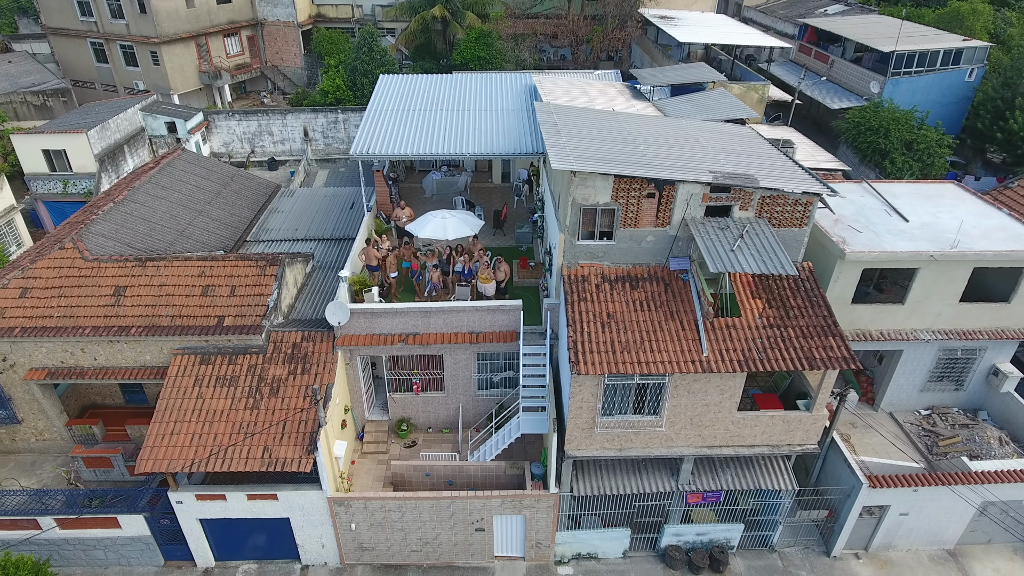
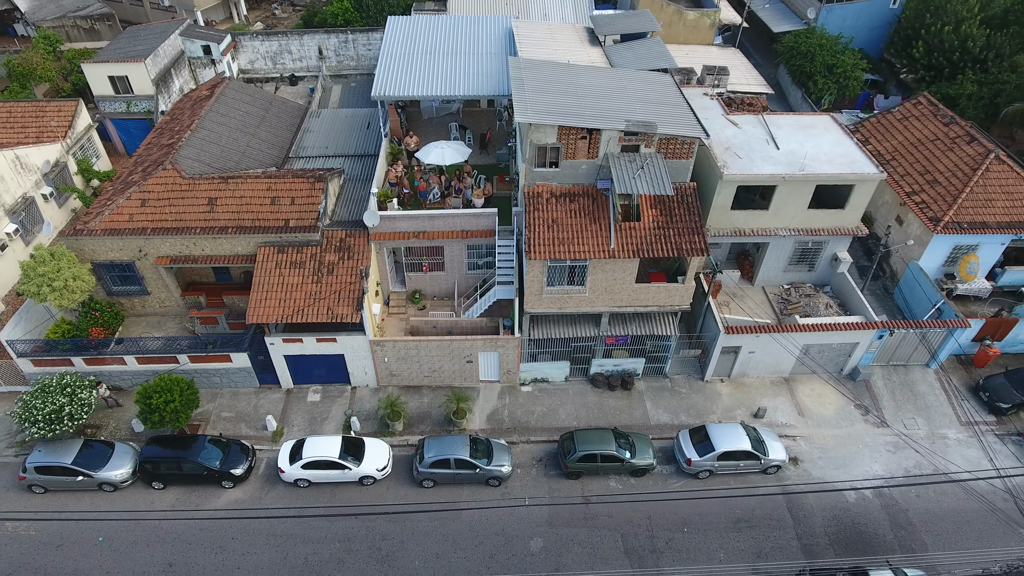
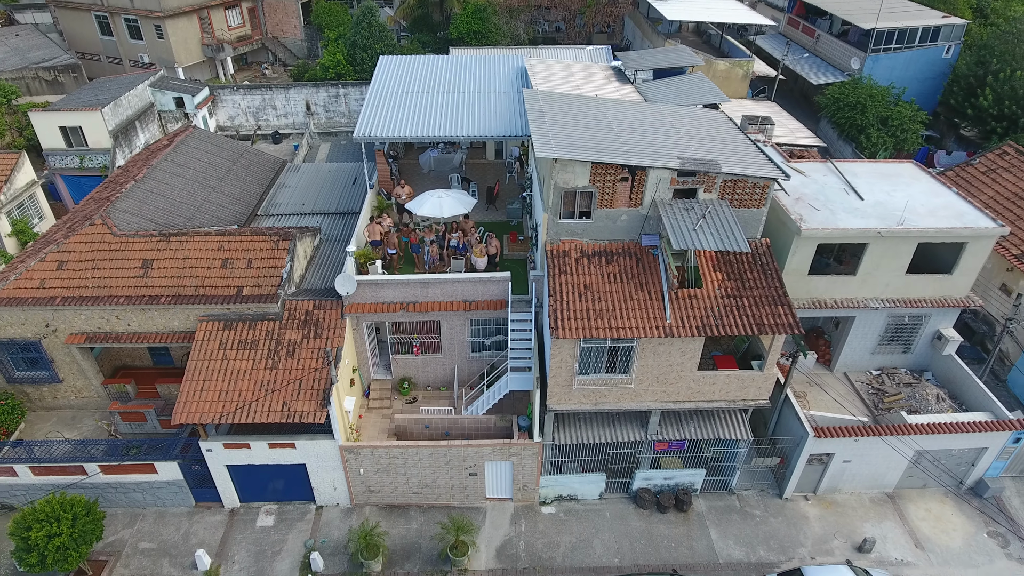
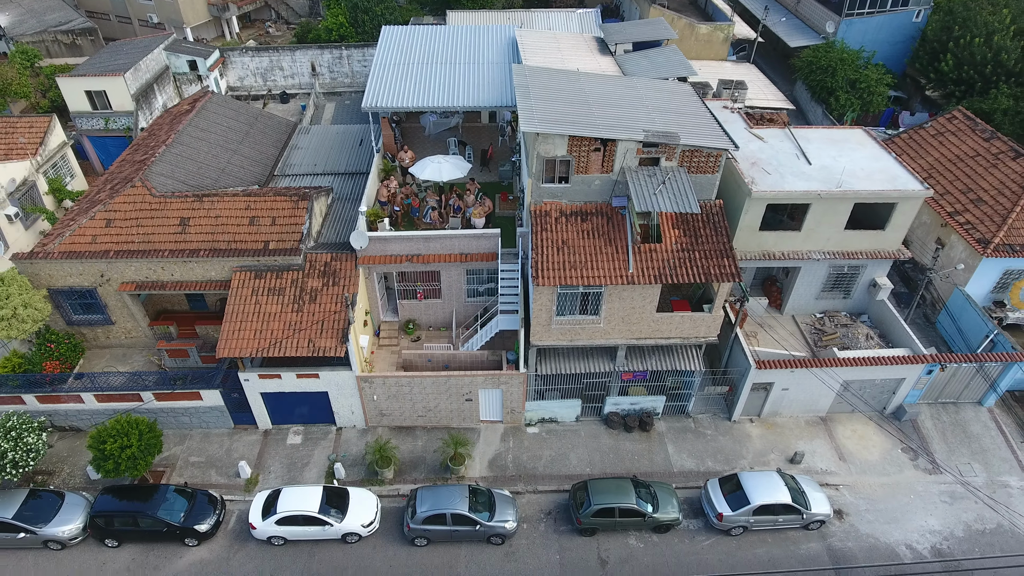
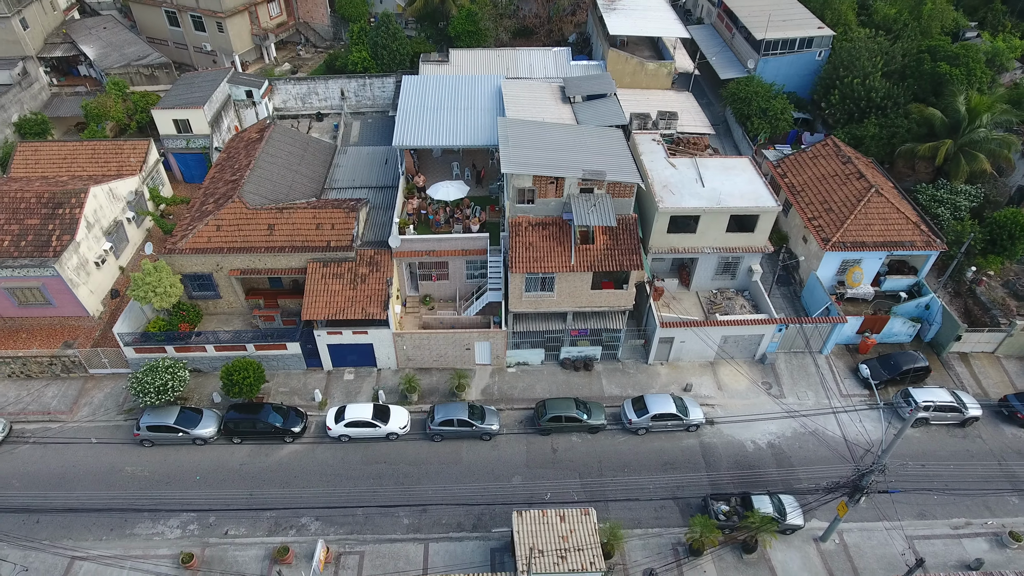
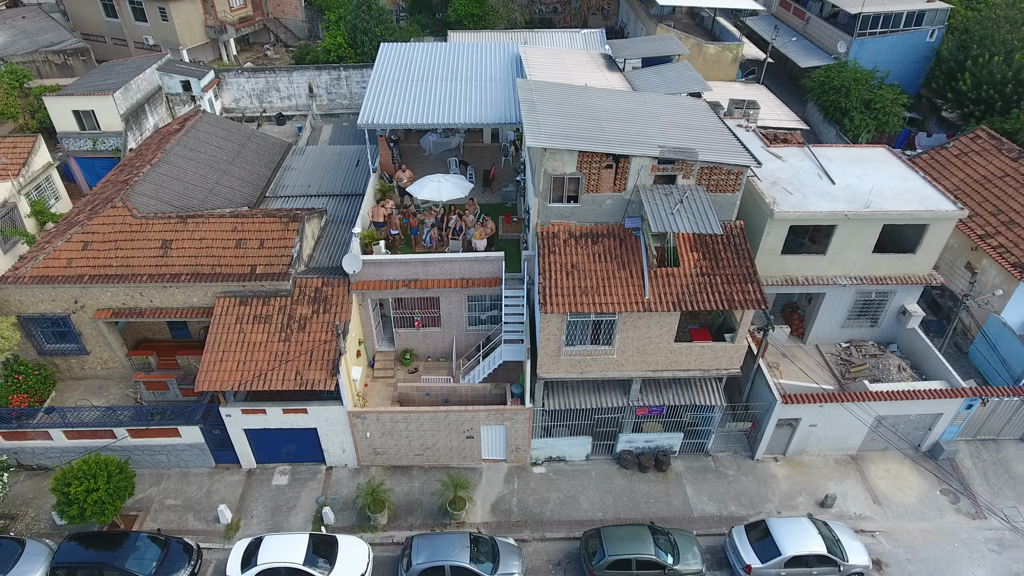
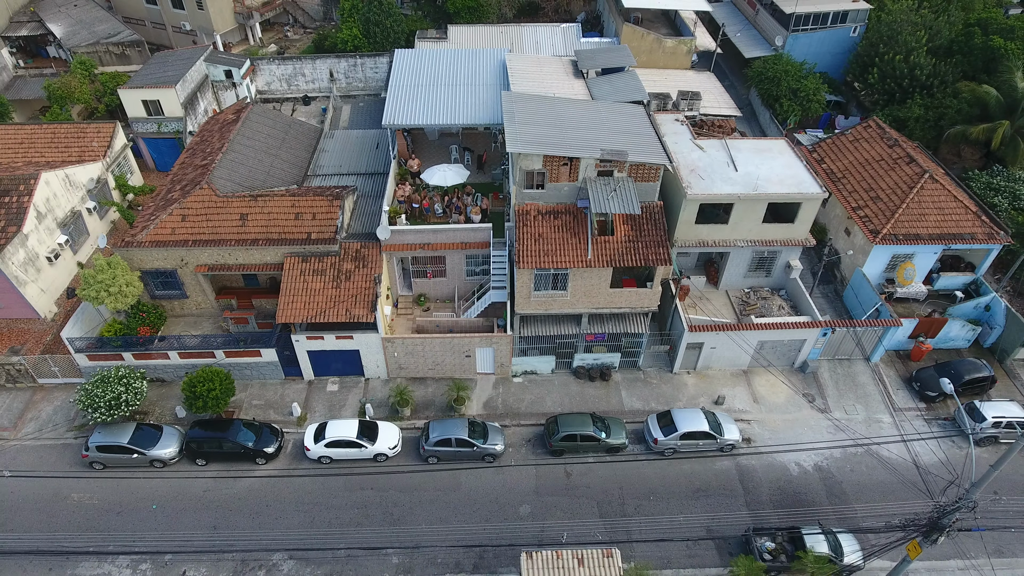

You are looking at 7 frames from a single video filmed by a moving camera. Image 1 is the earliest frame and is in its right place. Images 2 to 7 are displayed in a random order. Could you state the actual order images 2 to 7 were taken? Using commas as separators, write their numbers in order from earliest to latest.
3, 6, 4, 2, 7, 5
